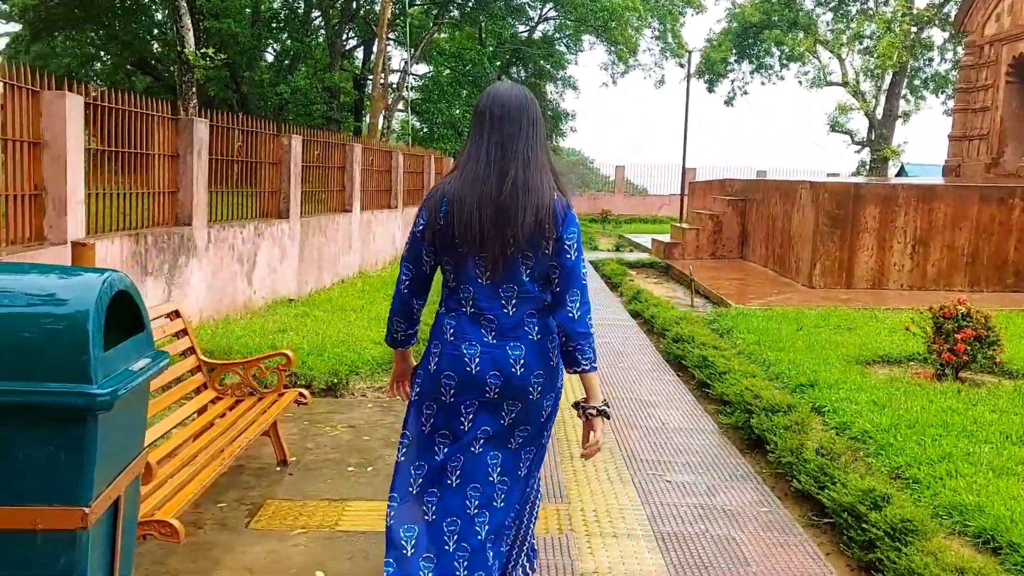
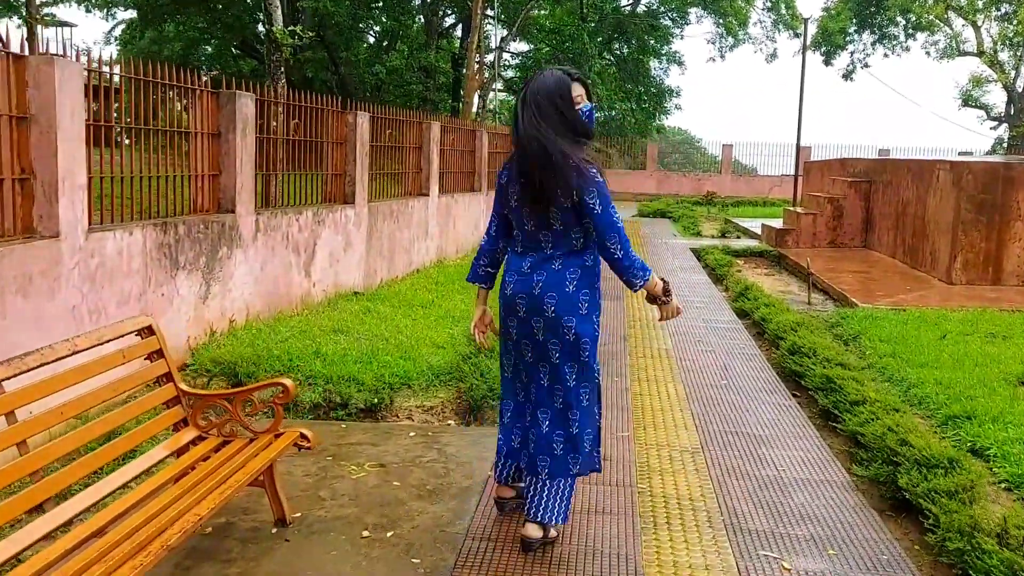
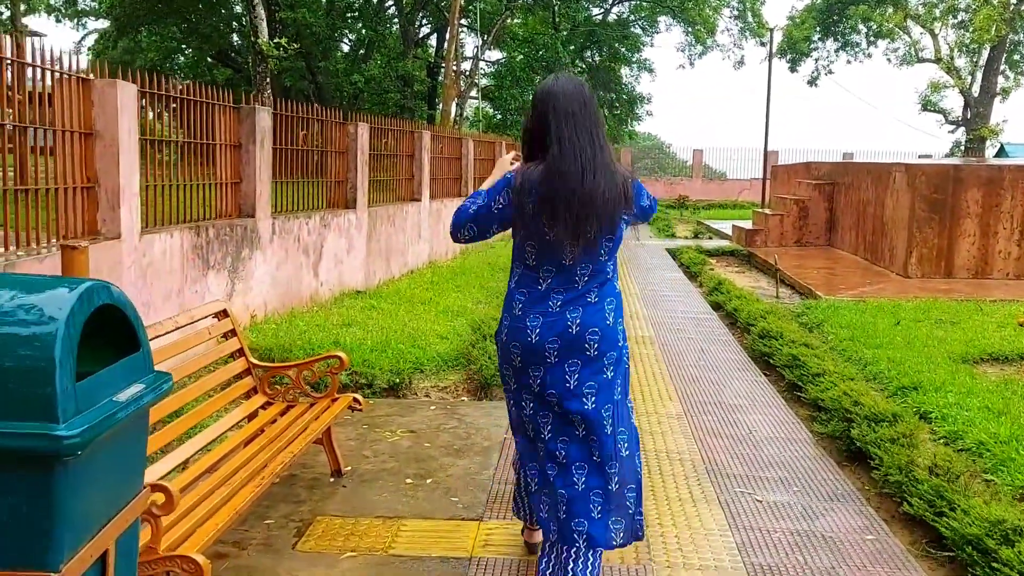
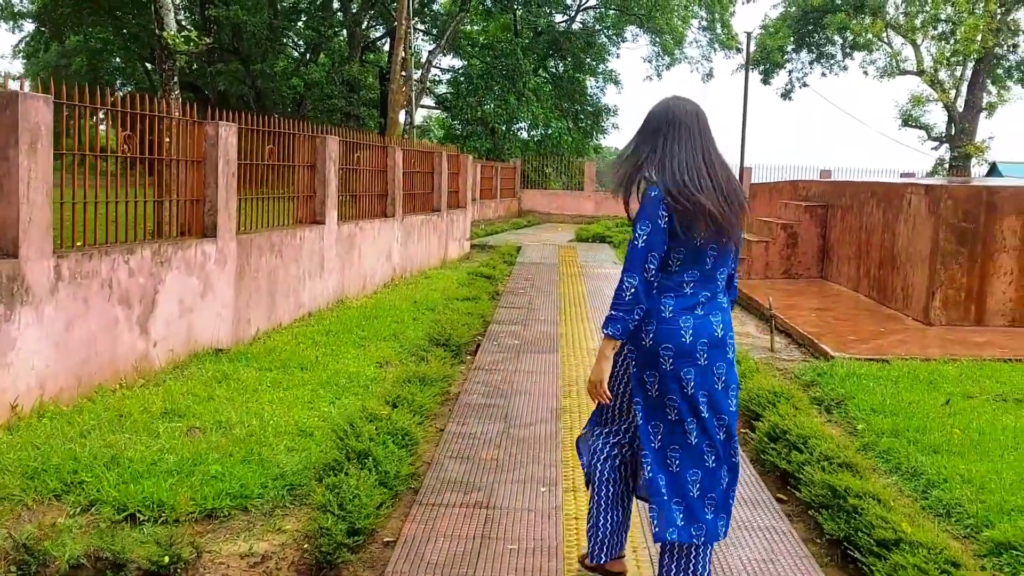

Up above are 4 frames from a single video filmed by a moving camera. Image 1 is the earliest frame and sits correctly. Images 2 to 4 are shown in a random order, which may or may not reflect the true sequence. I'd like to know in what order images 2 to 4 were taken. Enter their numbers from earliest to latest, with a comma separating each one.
3, 2, 4
